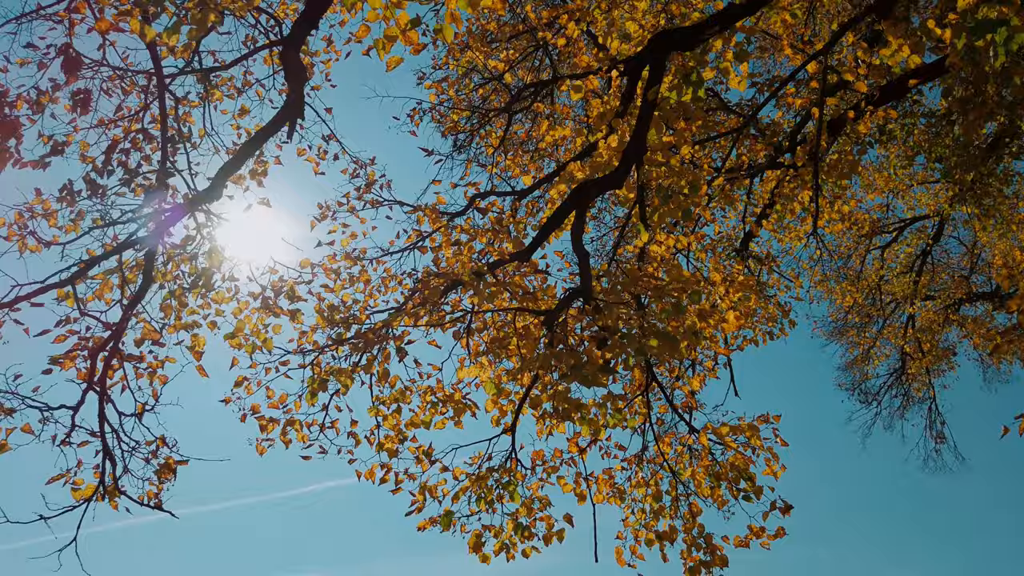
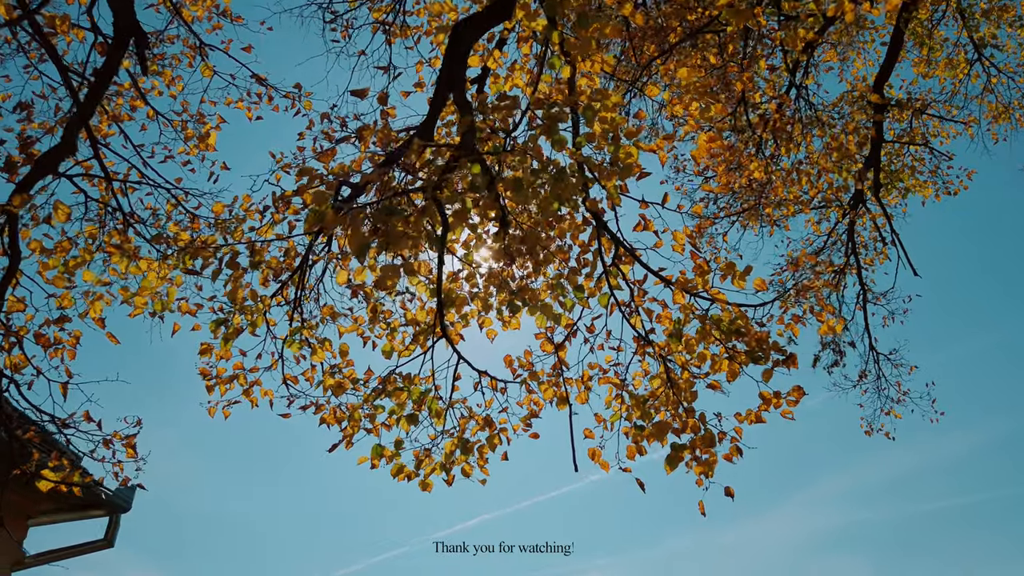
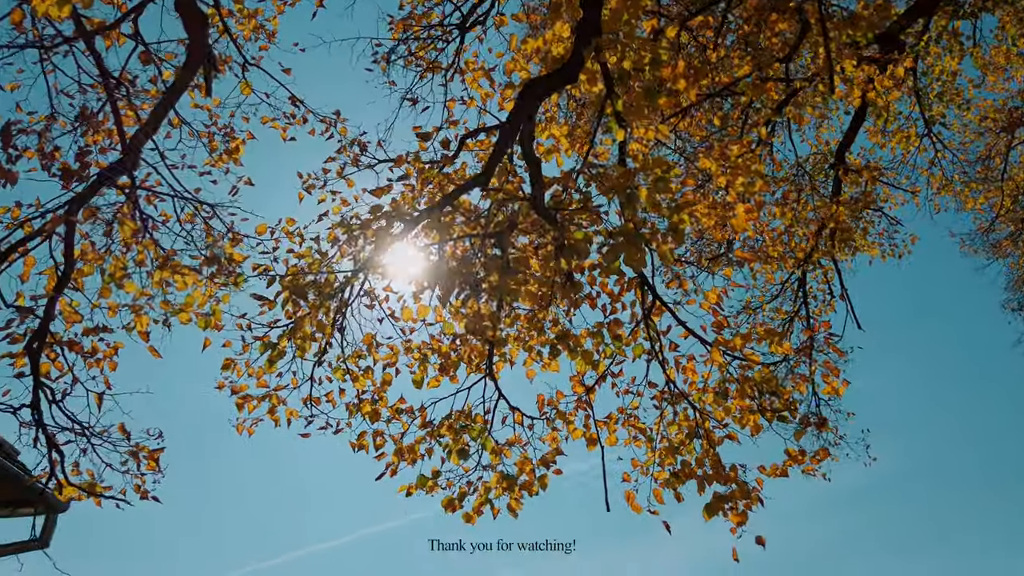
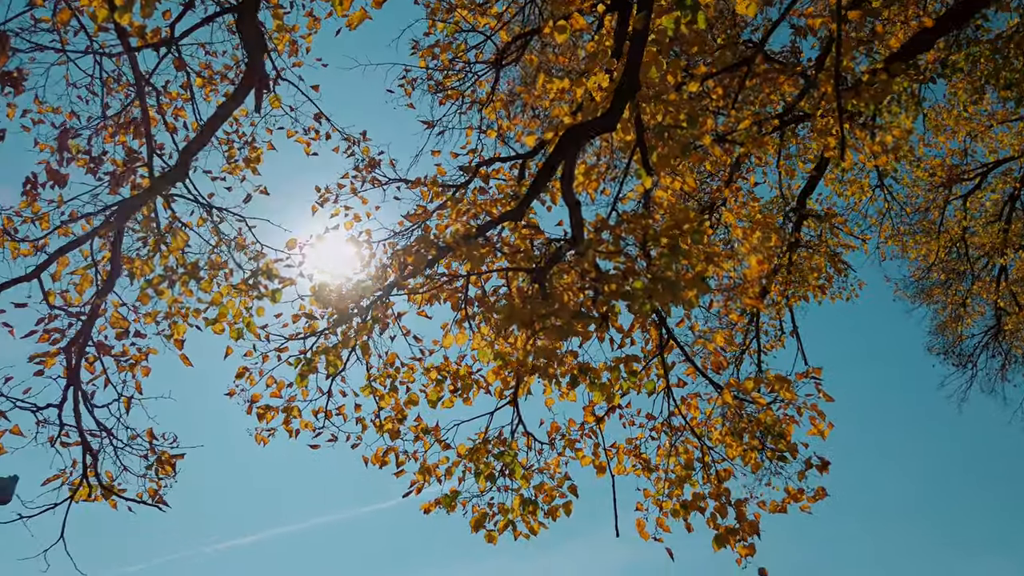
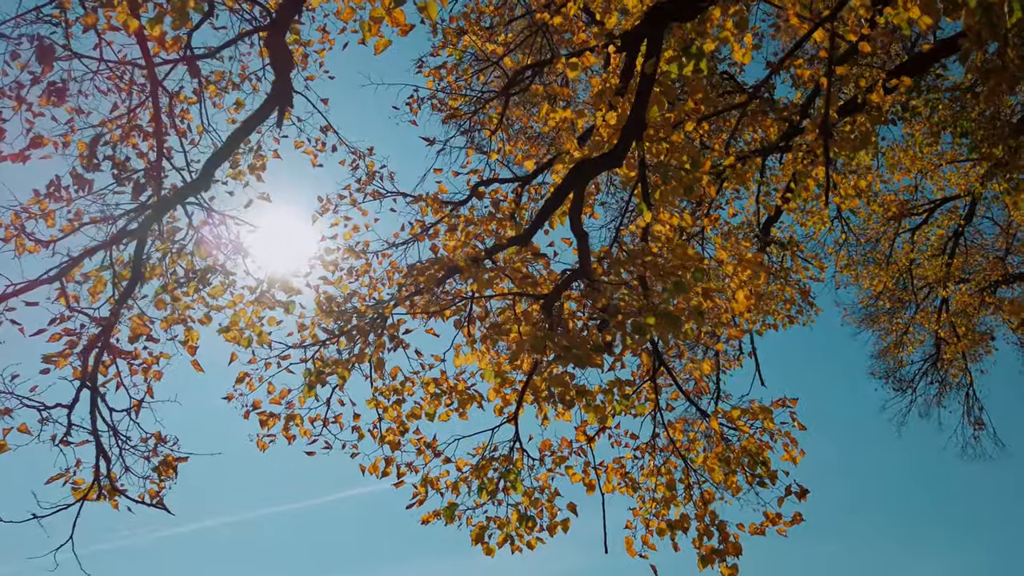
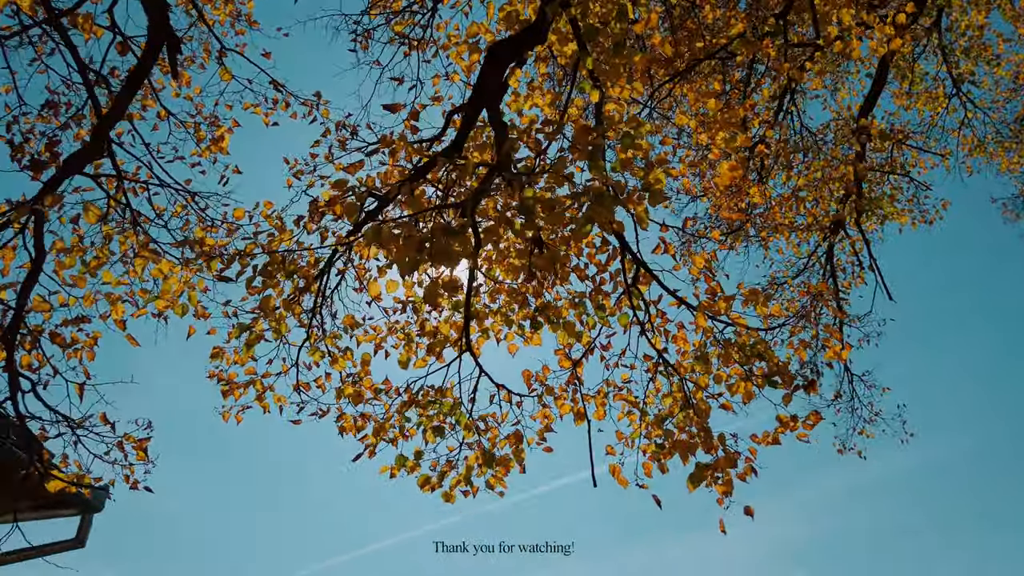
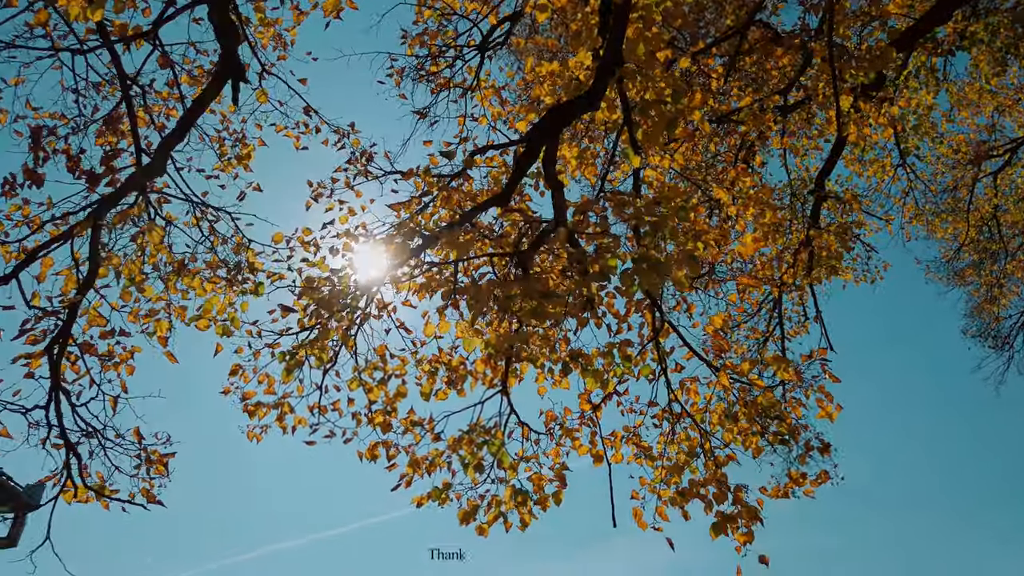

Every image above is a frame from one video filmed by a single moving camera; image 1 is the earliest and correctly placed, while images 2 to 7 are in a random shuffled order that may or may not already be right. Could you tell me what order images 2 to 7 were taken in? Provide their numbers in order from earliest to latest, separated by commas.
5, 4, 7, 3, 6, 2
